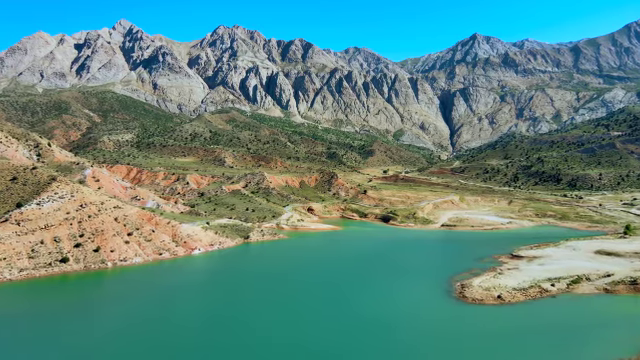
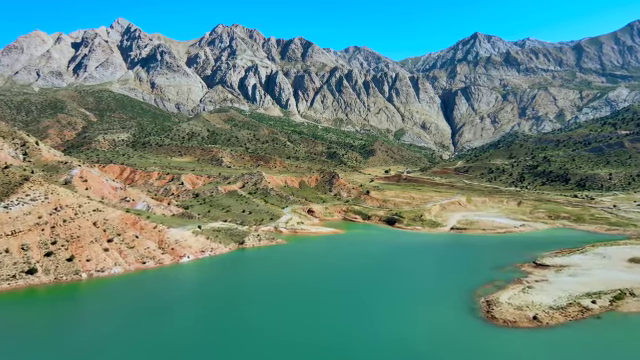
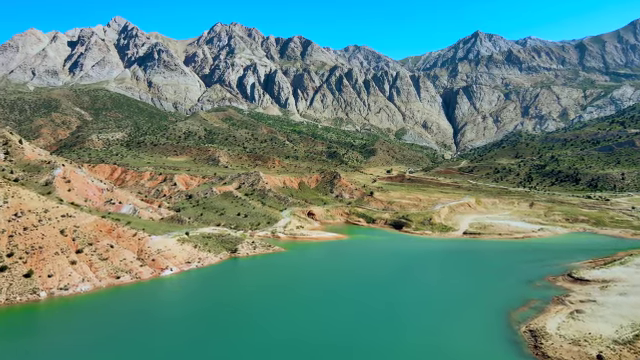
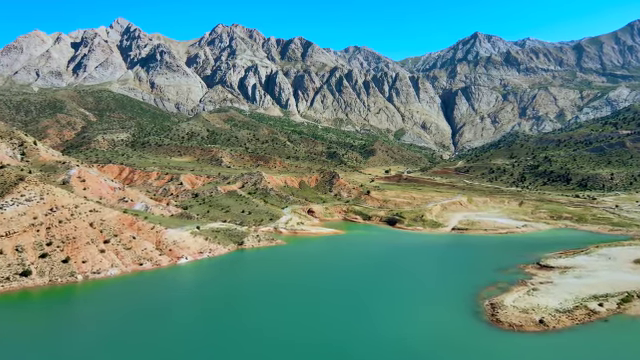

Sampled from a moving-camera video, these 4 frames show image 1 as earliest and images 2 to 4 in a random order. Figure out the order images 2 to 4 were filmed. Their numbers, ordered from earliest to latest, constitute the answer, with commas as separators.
2, 4, 3
